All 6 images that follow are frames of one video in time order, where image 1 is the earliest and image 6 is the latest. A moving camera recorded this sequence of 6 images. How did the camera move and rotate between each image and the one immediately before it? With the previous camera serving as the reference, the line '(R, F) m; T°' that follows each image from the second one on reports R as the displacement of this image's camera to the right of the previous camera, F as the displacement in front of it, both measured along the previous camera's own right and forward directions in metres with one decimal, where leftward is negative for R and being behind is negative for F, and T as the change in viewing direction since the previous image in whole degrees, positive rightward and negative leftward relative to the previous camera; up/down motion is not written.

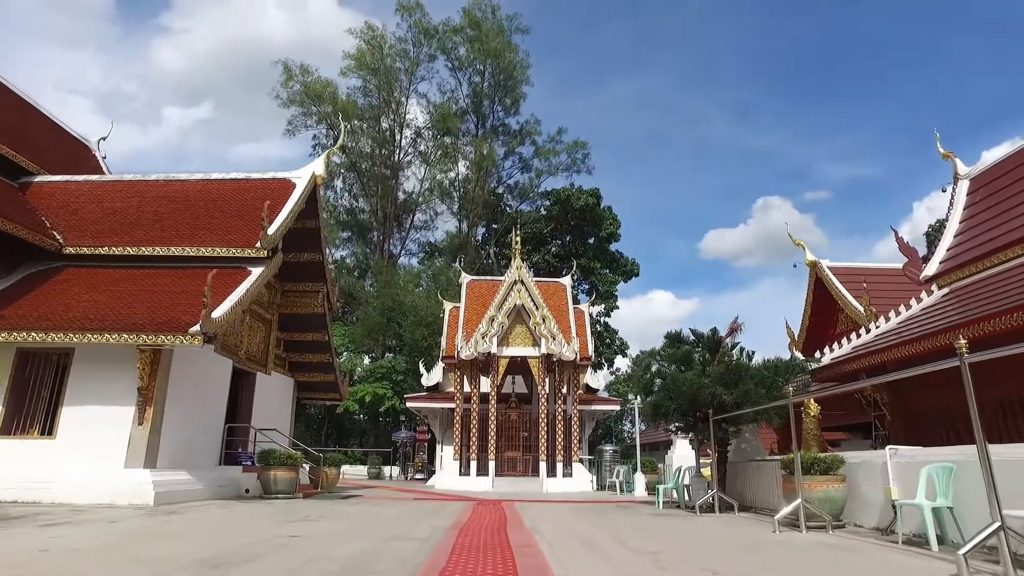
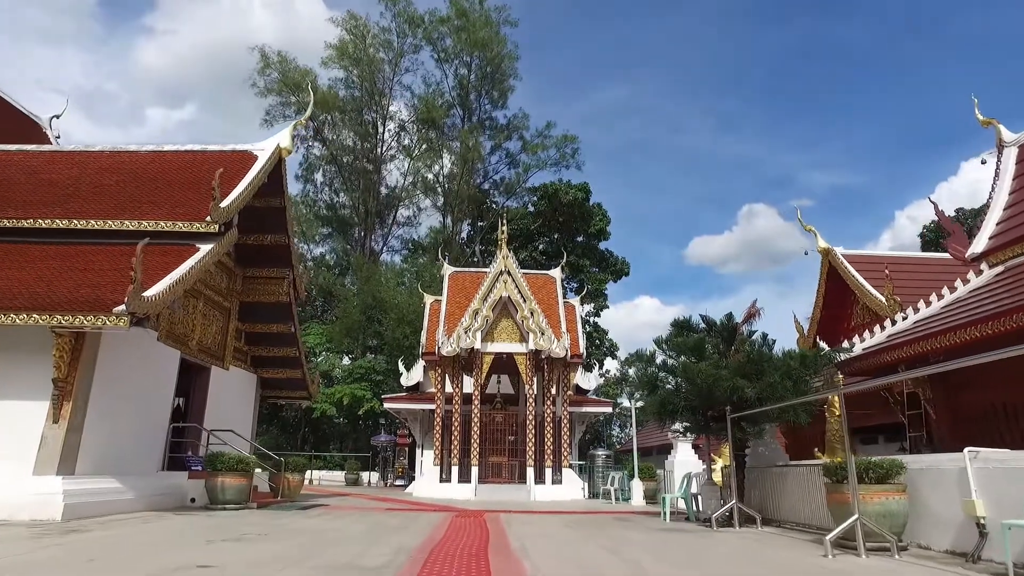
(0.0, +1.1) m; +1°
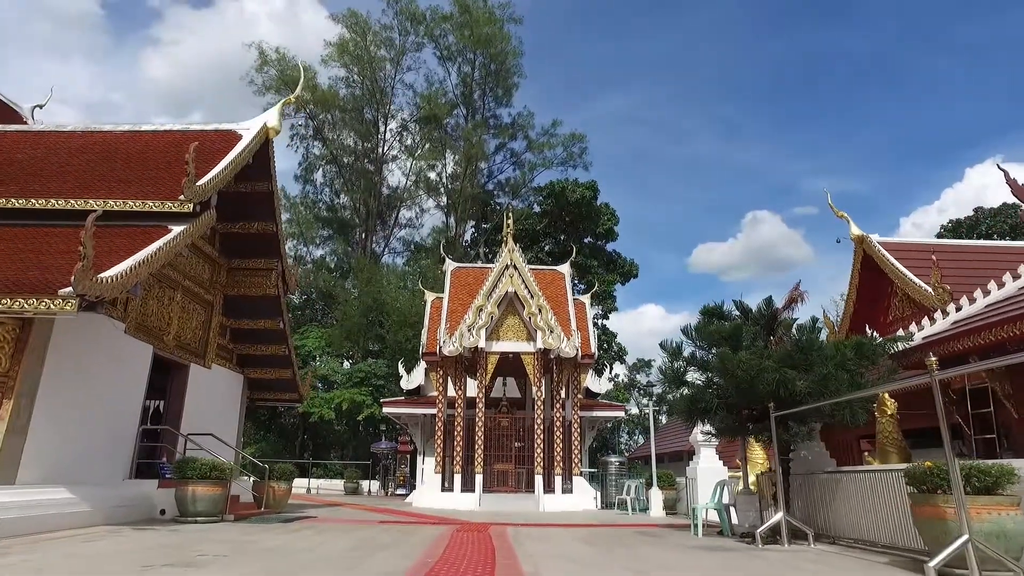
(0.0, +0.9) m; 0°
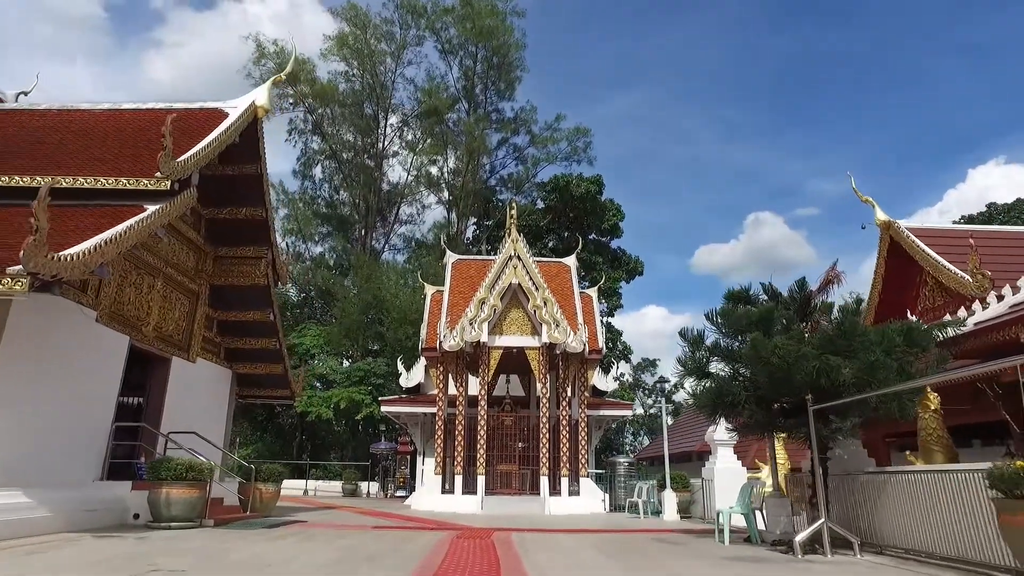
(0.0, +0.6) m; 0°
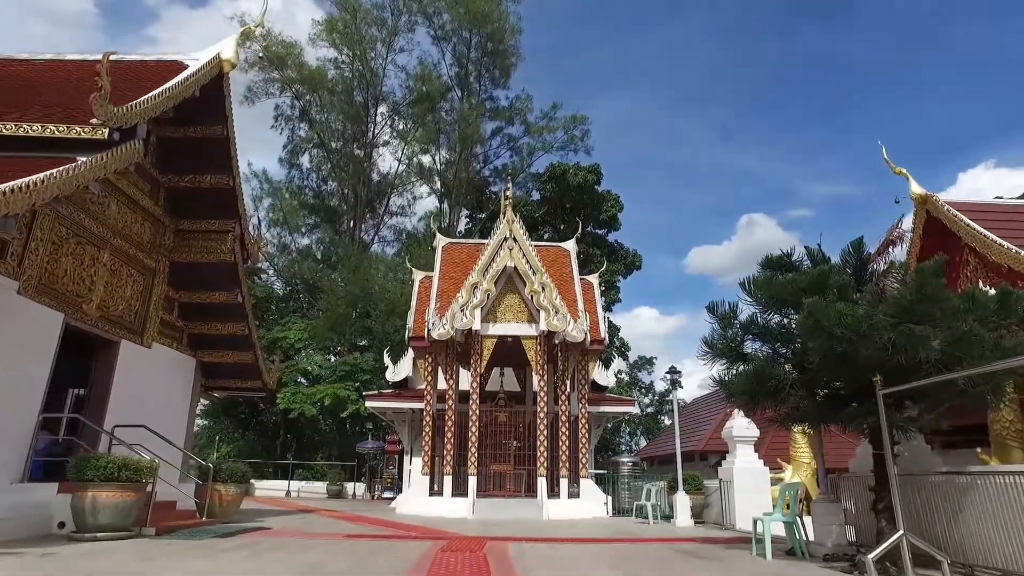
(0.0, +1.0) m; +1°
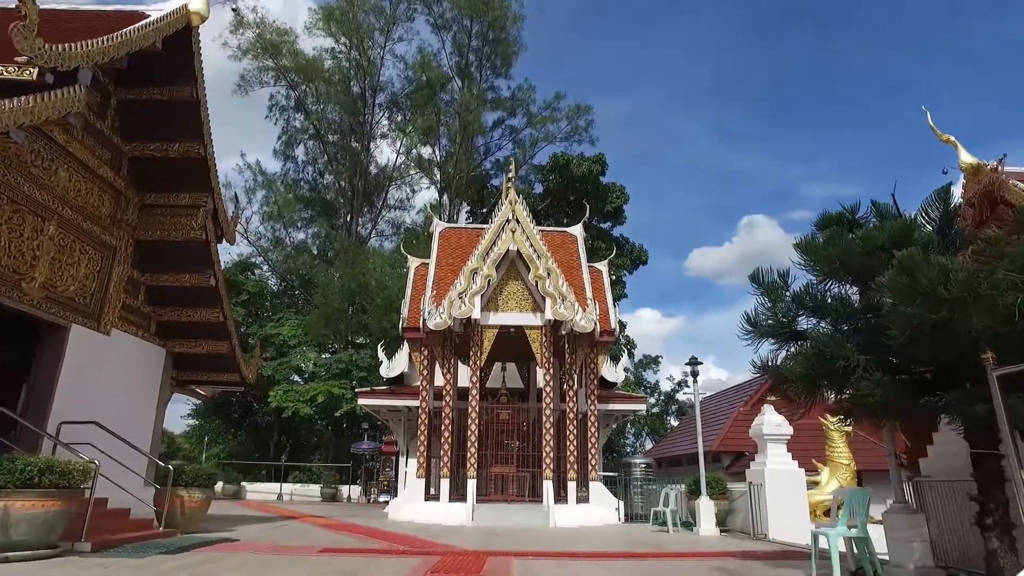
(0.0, +0.9) m; 0°
